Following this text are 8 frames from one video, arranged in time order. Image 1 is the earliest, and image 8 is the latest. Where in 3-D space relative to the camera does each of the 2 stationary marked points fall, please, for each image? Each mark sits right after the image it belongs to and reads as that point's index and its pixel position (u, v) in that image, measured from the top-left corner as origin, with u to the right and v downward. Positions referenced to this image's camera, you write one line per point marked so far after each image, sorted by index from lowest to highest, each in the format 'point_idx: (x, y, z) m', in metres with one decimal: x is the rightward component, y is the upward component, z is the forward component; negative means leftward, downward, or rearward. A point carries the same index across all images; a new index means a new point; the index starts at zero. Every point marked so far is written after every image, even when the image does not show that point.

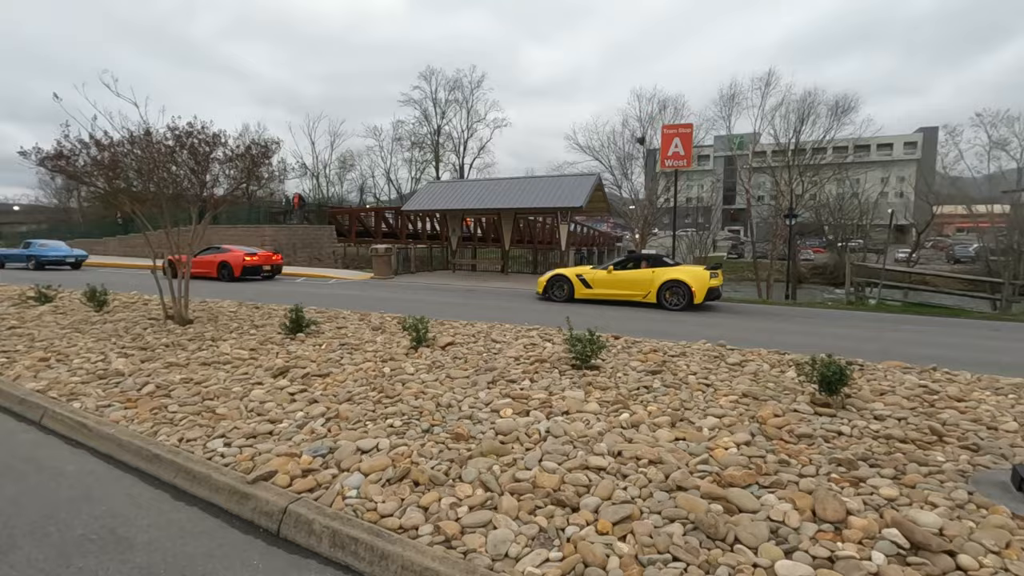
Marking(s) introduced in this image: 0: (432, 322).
0: (-1.3, -0.6, +8.7) m
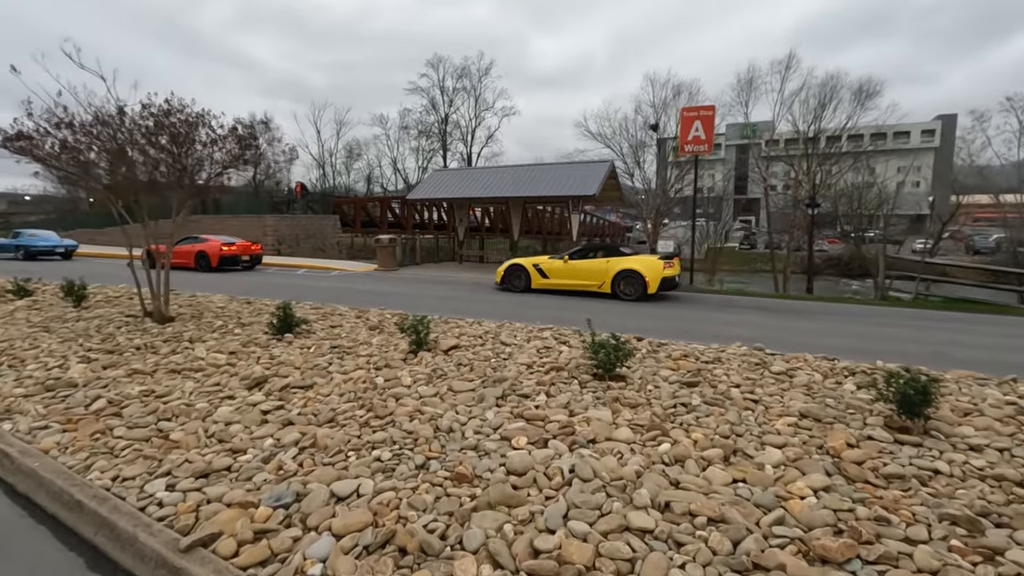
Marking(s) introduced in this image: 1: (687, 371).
0: (-1.1, -0.5, +7.9) m
1: (+1.8, -0.9, +5.6) m
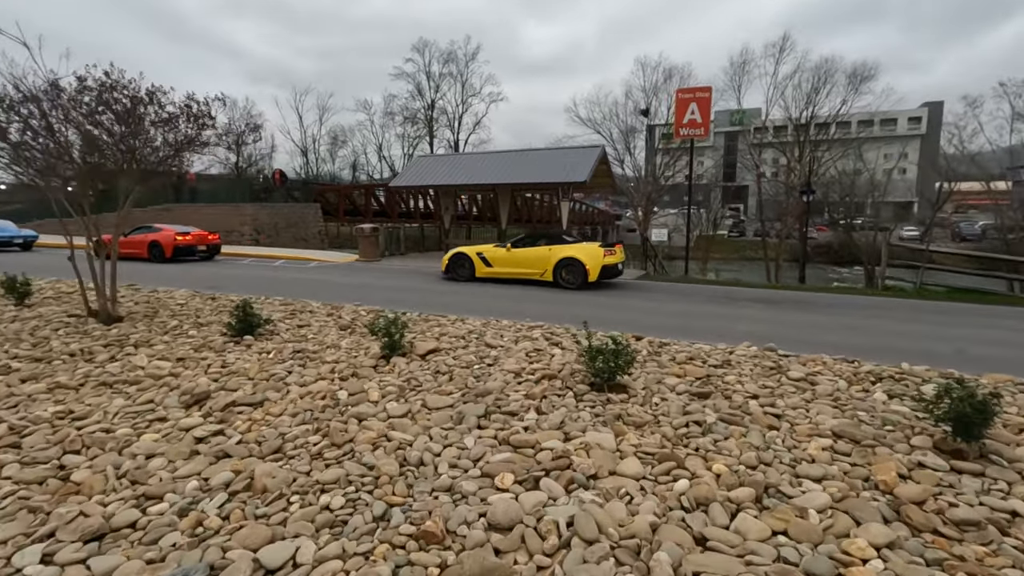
0: (-1.3, -0.5, +7.2) m
1: (+1.7, -0.8, +4.9) m
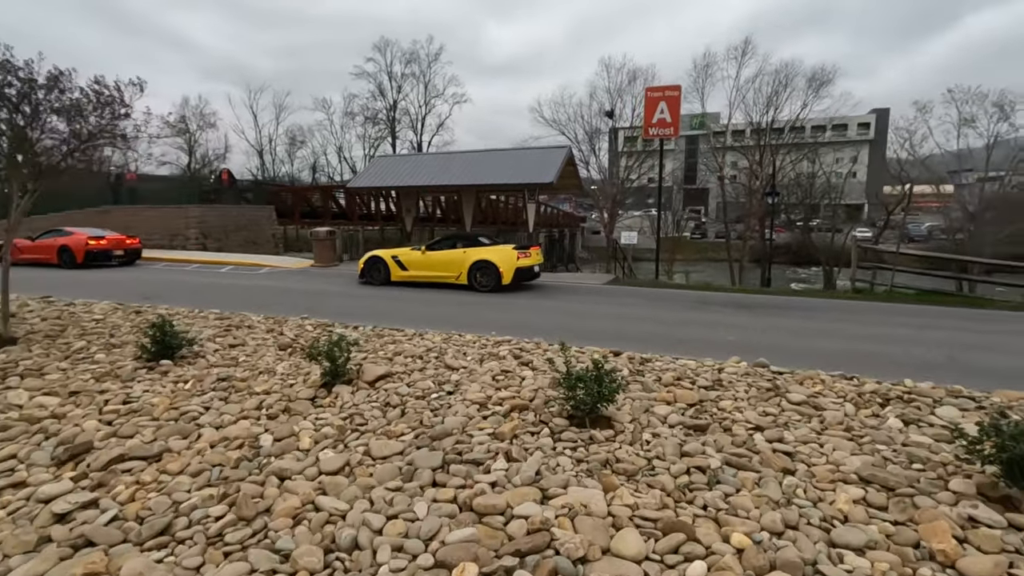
0: (-1.7, -0.6, +6.4) m
1: (+1.4, -1.0, +4.3) m
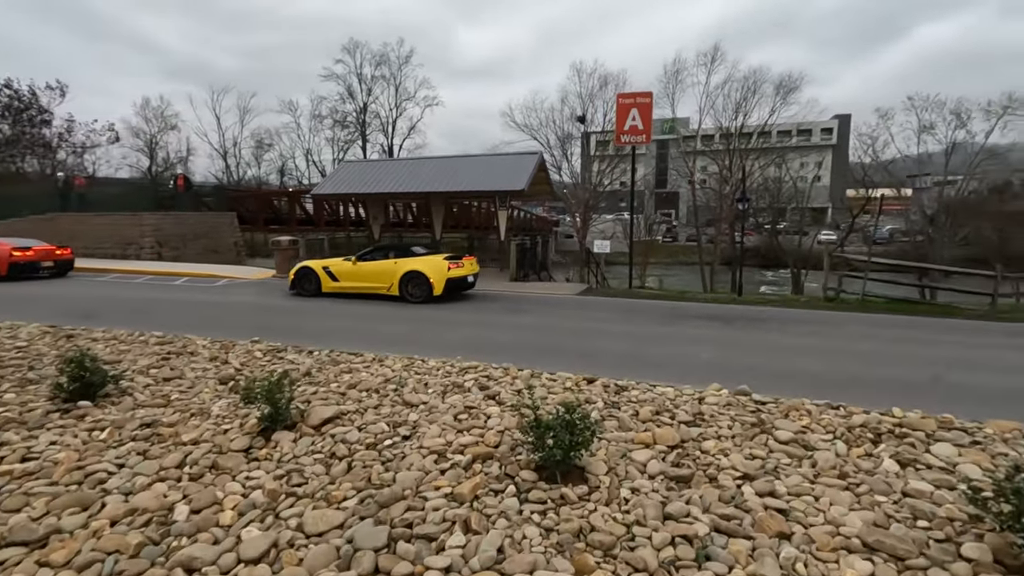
0: (-2.1, -0.9, +5.8) m
1: (+1.1, -1.2, +3.9) m
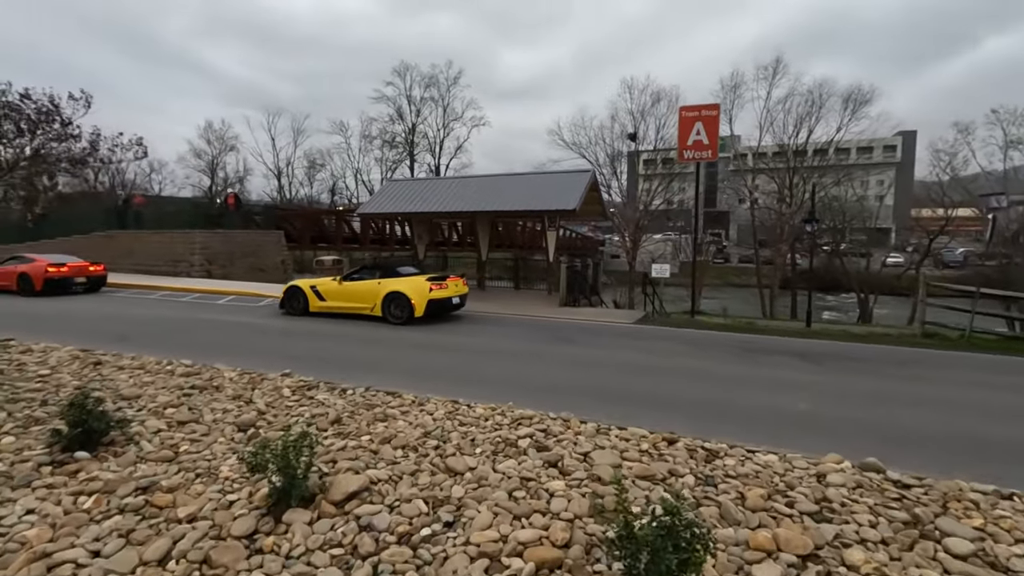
0: (-1.5, -1.2, +5.1) m
1: (+1.5, -1.5, +2.9) m
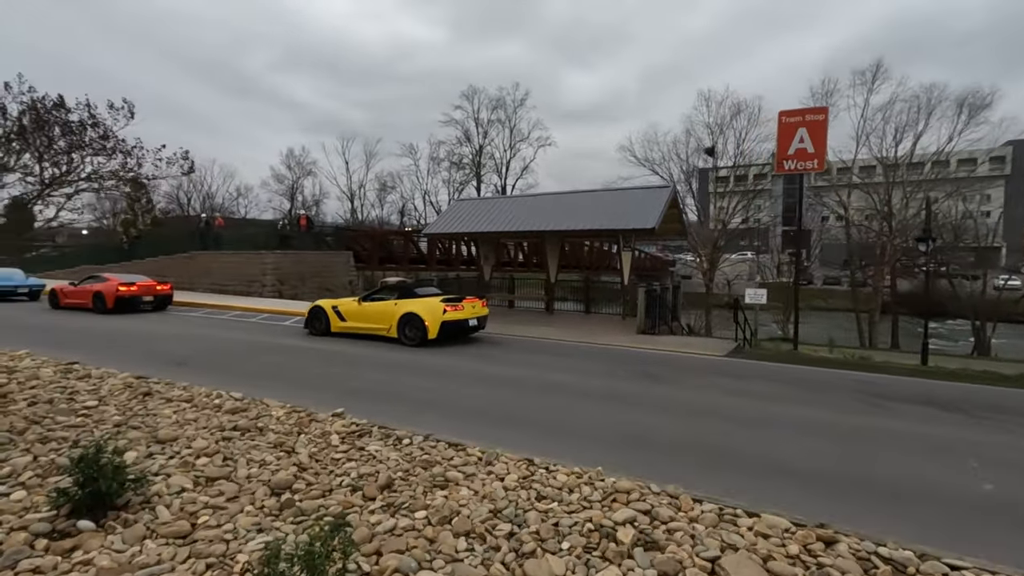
0: (-0.8, -1.5, +4.1) m
1: (+2.0, -1.7, +1.6) m
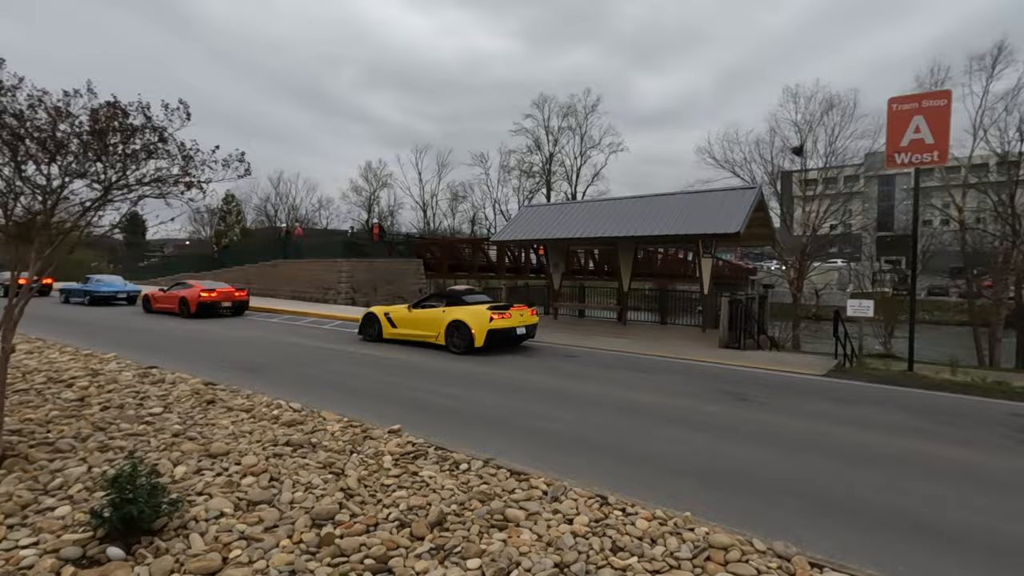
0: (-0.4, -1.5, +3.6) m
1: (+2.1, -1.7, +0.7) m
